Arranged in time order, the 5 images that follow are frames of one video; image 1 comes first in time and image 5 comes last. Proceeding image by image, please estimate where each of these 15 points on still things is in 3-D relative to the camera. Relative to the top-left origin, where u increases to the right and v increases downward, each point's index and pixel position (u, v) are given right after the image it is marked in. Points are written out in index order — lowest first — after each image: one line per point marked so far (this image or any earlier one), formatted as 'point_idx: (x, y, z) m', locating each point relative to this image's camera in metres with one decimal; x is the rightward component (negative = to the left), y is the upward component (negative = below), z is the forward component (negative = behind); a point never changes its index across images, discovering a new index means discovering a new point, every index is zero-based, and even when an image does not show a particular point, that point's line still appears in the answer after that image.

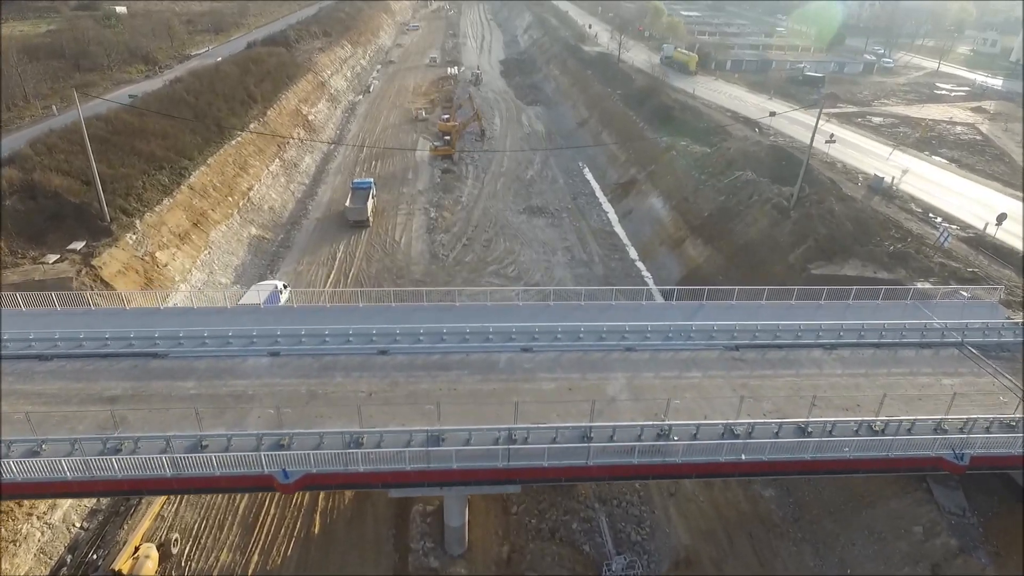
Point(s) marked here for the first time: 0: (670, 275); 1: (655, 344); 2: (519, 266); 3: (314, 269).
0: (+5.4, +0.4, +19.1) m
1: (+2.9, -1.1, +11.2) m
2: (+0.2, +0.8, +19.8) m
3: (-7.0, +0.7, +19.7) m
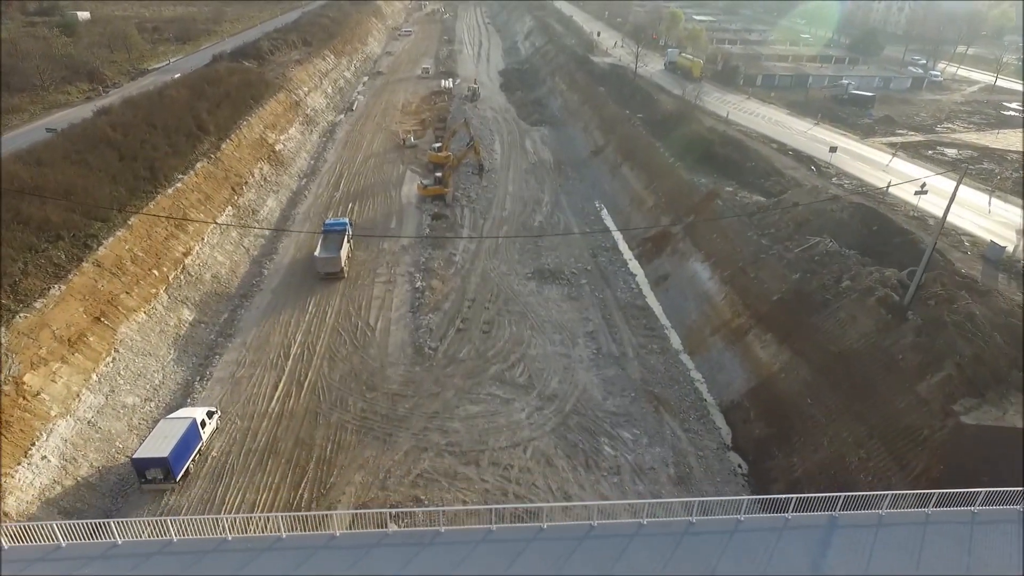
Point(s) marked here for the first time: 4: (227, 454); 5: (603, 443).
0: (+5.6, -2.5, +14.4) m
1: (+3.1, -4.0, +6.5) m
2: (+0.5, -2.1, +15.1) m
3: (-6.8, -2.2, +14.9) m
4: (-6.3, -3.7, +12.5) m
5: (+2.1, -3.6, +13.0) m
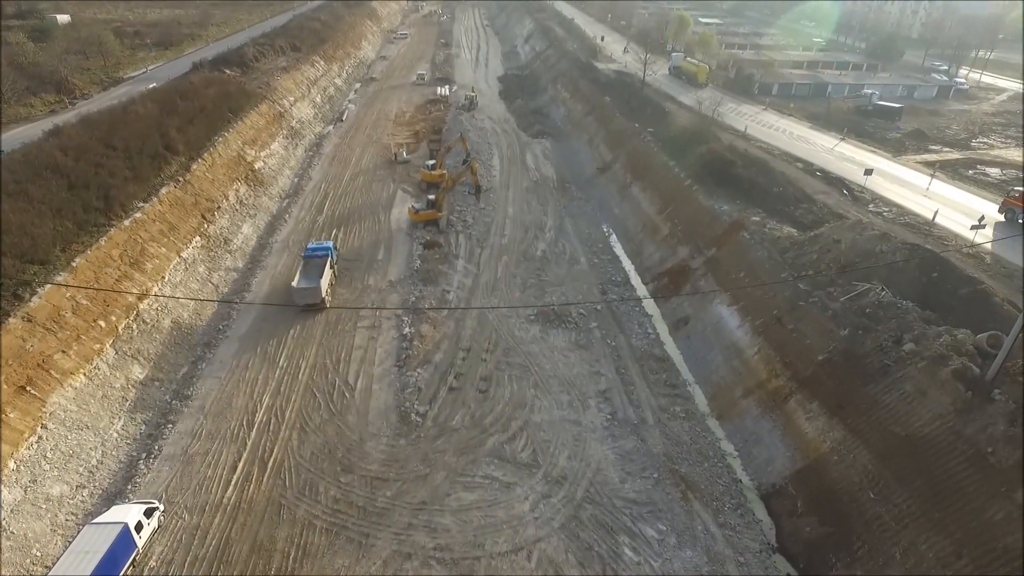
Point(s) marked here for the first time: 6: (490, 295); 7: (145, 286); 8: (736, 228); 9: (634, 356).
0: (+5.6, -3.8, +12.3) m
1: (+3.2, -5.3, +4.3) m
2: (+0.5, -3.4, +13.0) m
3: (-6.8, -3.5, +12.8) m
4: (-6.3, -5.0, +10.3) m
5: (+2.1, -4.9, +10.8) m
6: (-0.7, -0.2, +18.2) m
7: (-10.5, +0.1, +16.1) m
8: (+7.0, +1.9, +17.6) m
9: (+3.4, -1.9, +15.7) m
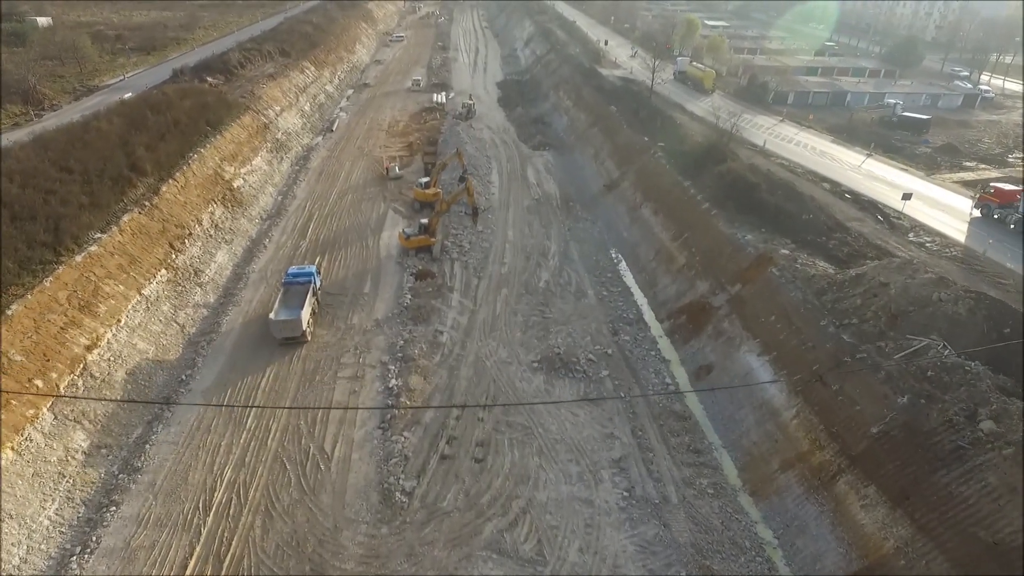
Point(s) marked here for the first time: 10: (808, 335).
0: (+5.6, -5.0, +10.4) m
1: (+3.2, -6.5, +2.4) m
2: (+0.5, -4.6, +11.1) m
3: (-6.8, -4.7, +10.9) m
4: (-6.2, -6.2, +8.4) m
5: (+2.1, -6.1, +8.9) m
6: (-0.7, -1.4, +16.3) m
7: (-10.4, -1.1, +14.2) m
8: (+7.0, +0.7, +15.7) m
9: (+3.4, -3.0, +13.8) m
10: (+6.9, -1.1, +13.2) m
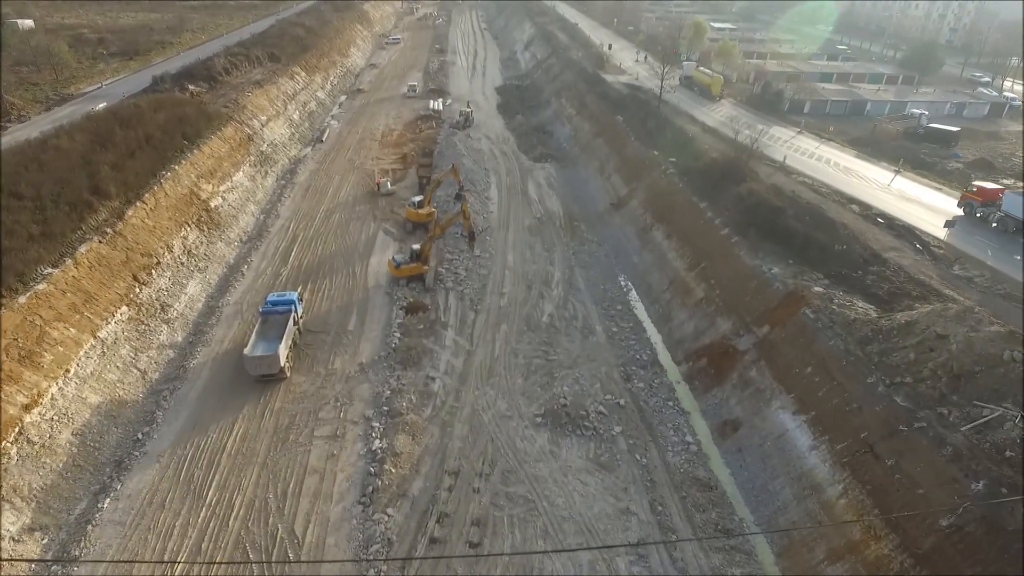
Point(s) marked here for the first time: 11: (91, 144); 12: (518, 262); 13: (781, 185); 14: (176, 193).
0: (+5.7, -6.0, +8.6) m
1: (+3.2, -7.6, +0.7) m
2: (+0.5, -5.7, +9.3) m
3: (-6.7, -5.8, +9.1) m
4: (-6.2, -7.3, +6.6) m
5: (+2.2, -7.1, +7.2) m
6: (-0.7, -2.4, +14.5) m
7: (-10.4, -2.2, +12.4) m
8: (+7.0, -0.3, +14.0) m
9: (+3.4, -4.1, +12.1) m
10: (+7.0, -2.2, +11.5) m
11: (-14.0, +4.8, +18.7) m
12: (+0.2, +0.9, +19.9) m
13: (+9.2, +3.6, +19.3) m
14: (-11.9, +3.4, +20.0) m
